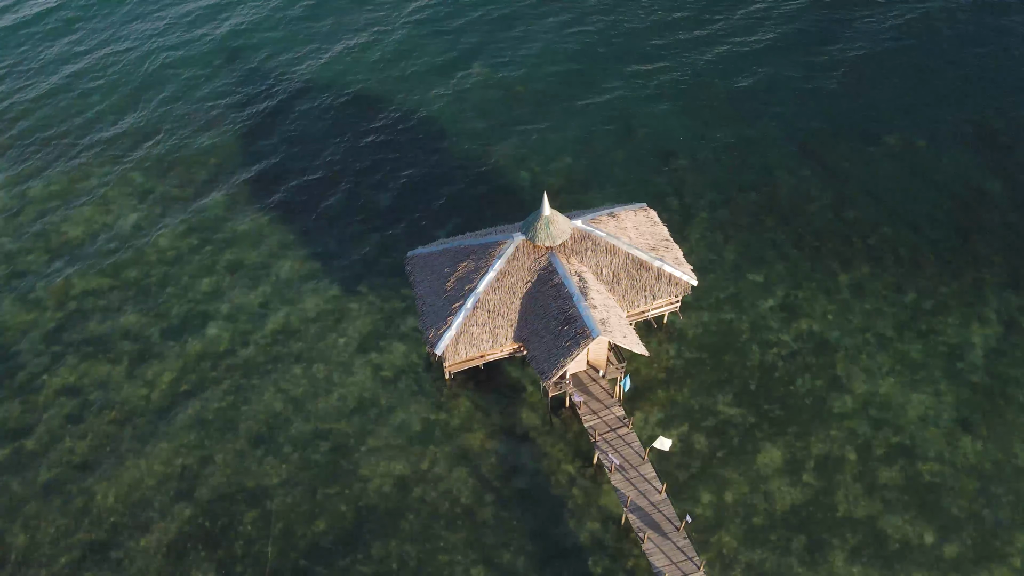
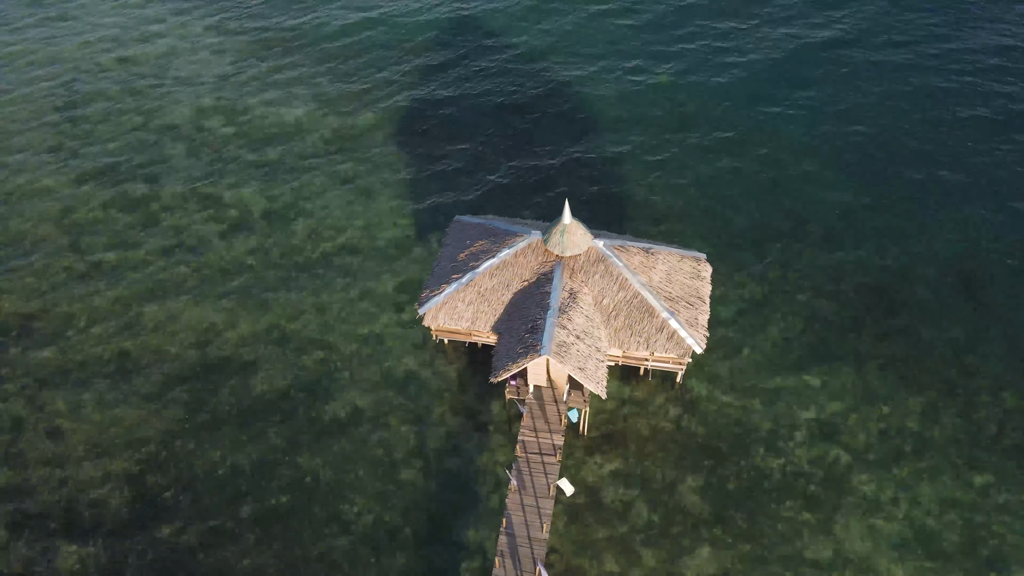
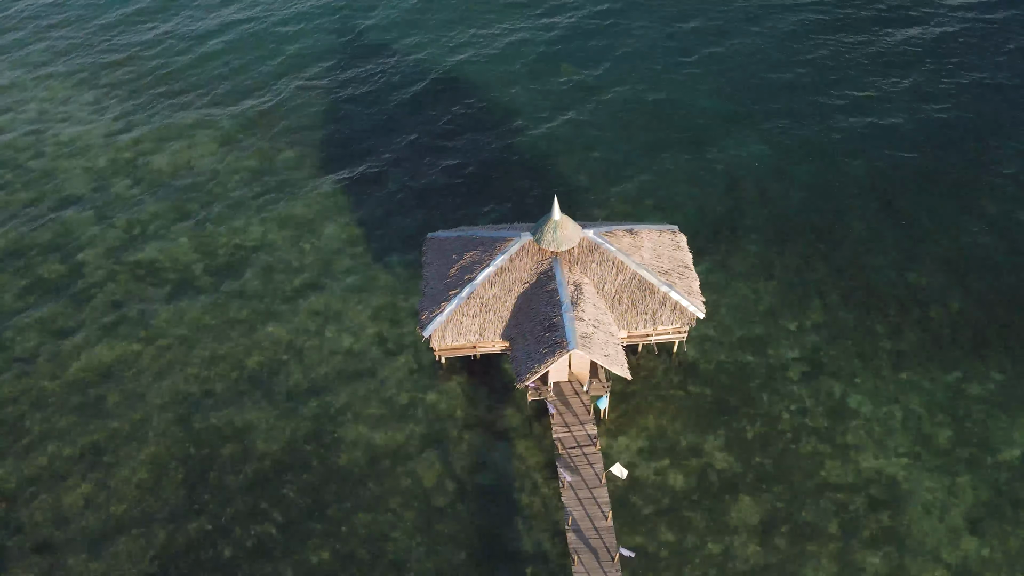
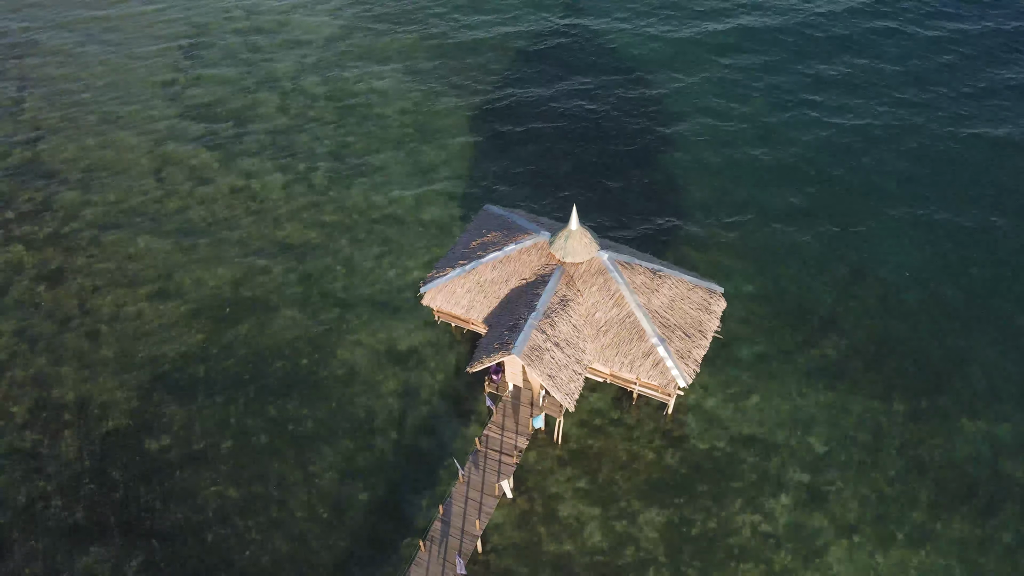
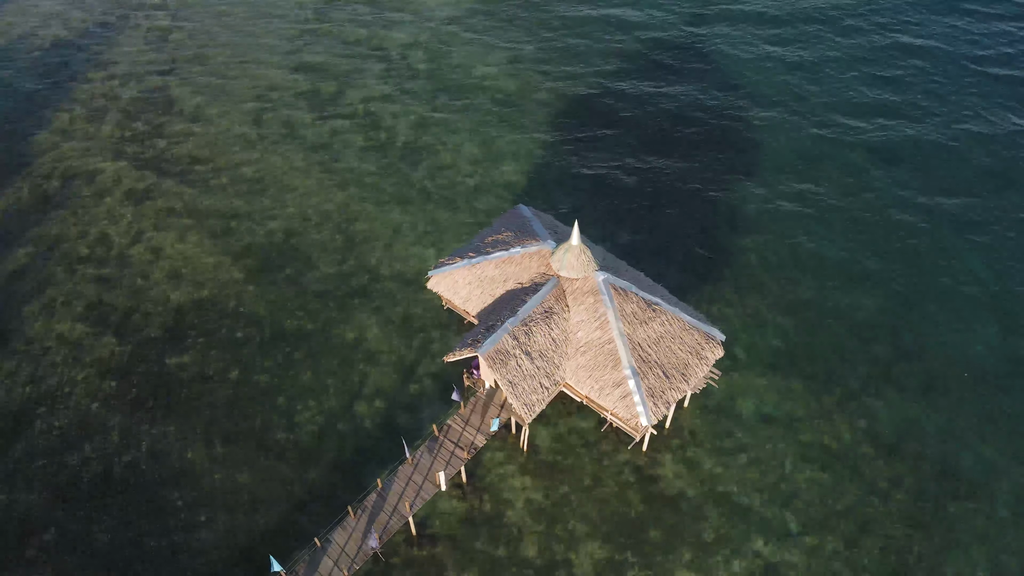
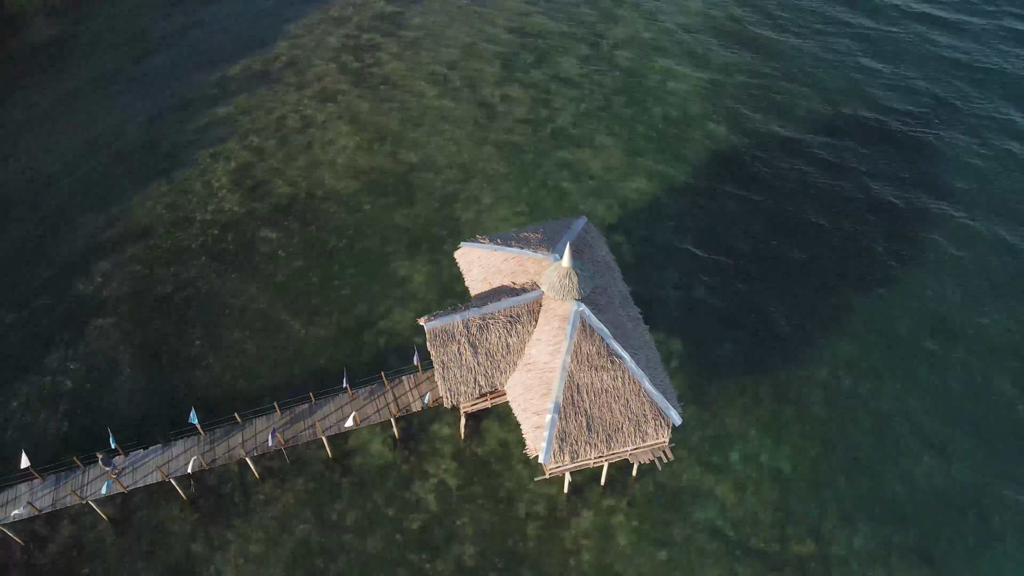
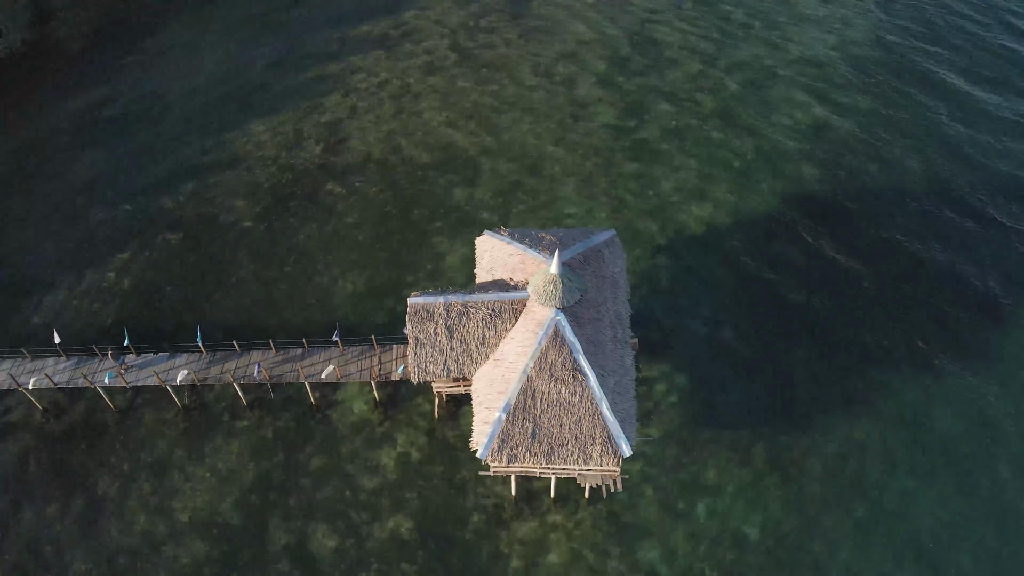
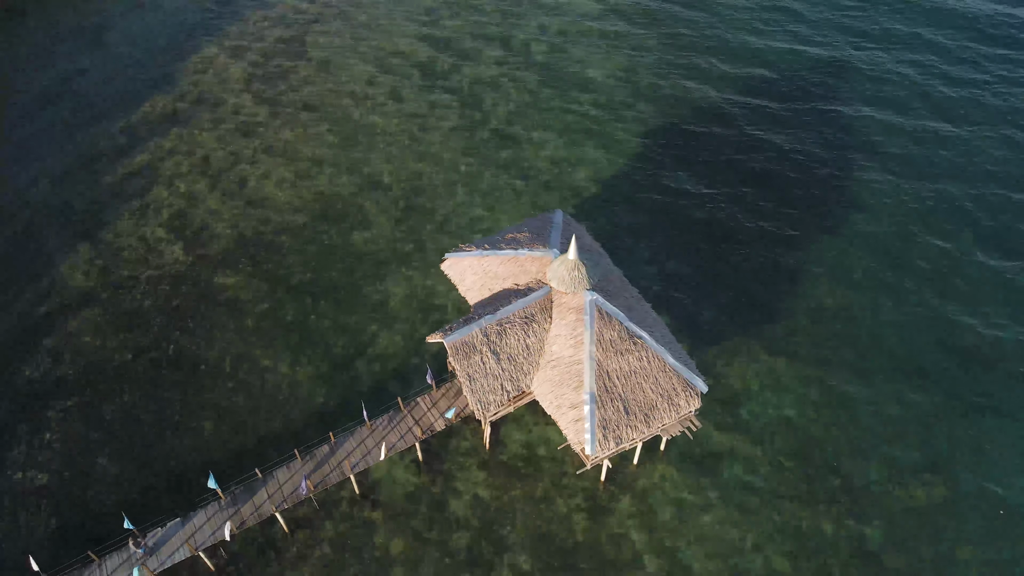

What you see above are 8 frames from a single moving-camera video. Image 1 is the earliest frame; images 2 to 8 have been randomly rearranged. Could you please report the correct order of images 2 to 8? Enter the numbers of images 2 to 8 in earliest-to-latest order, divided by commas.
3, 2, 4, 5, 8, 6, 7
